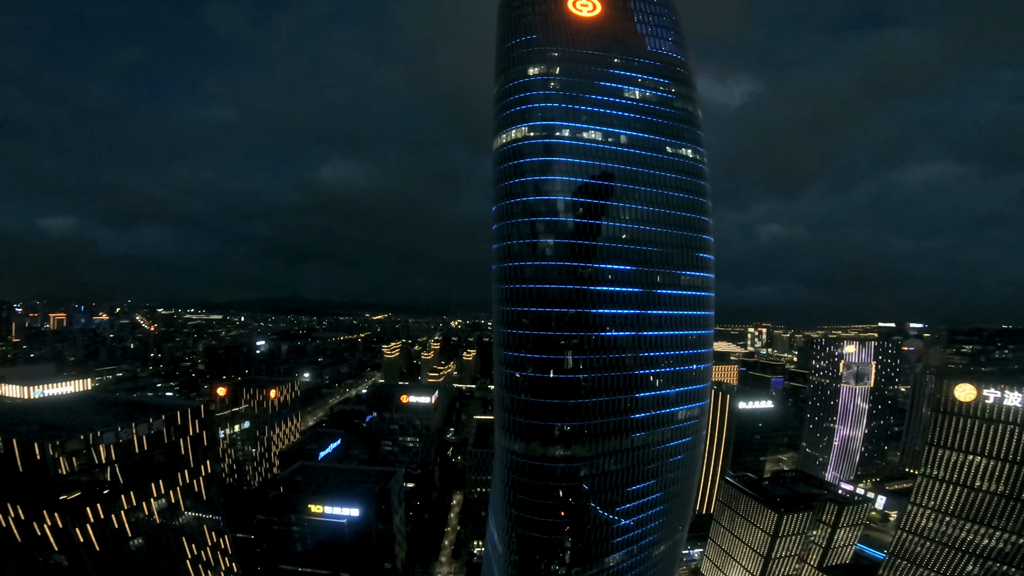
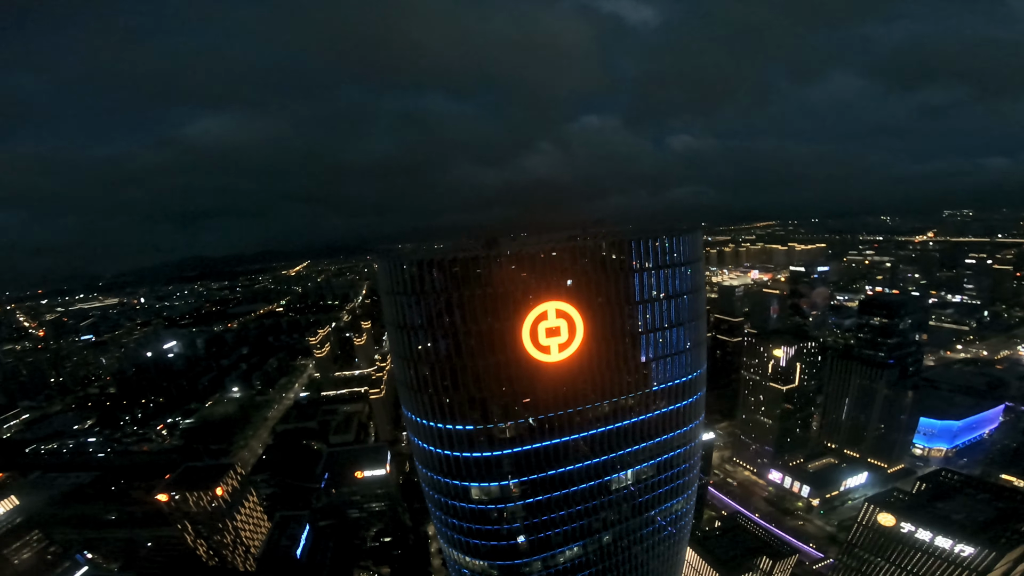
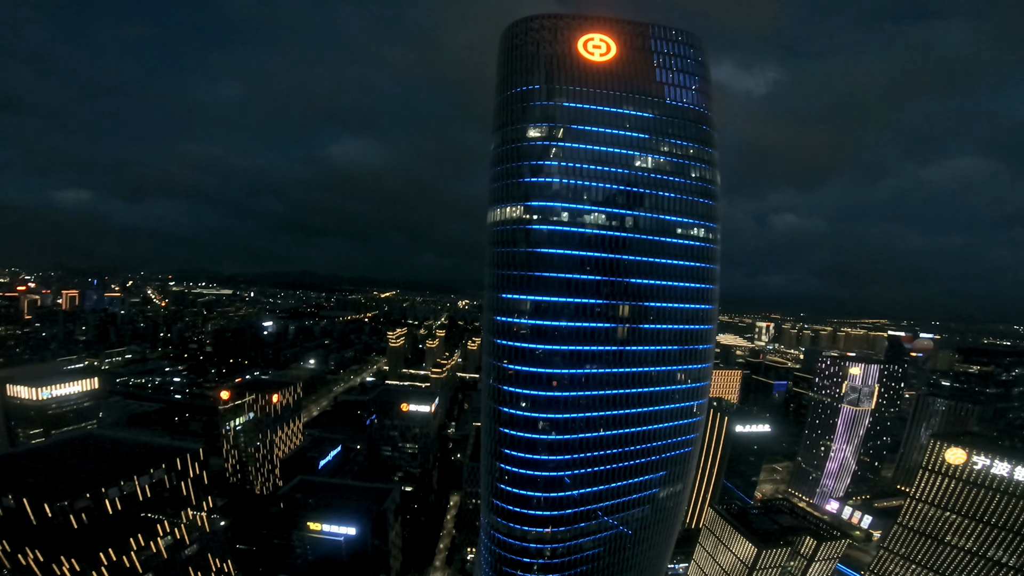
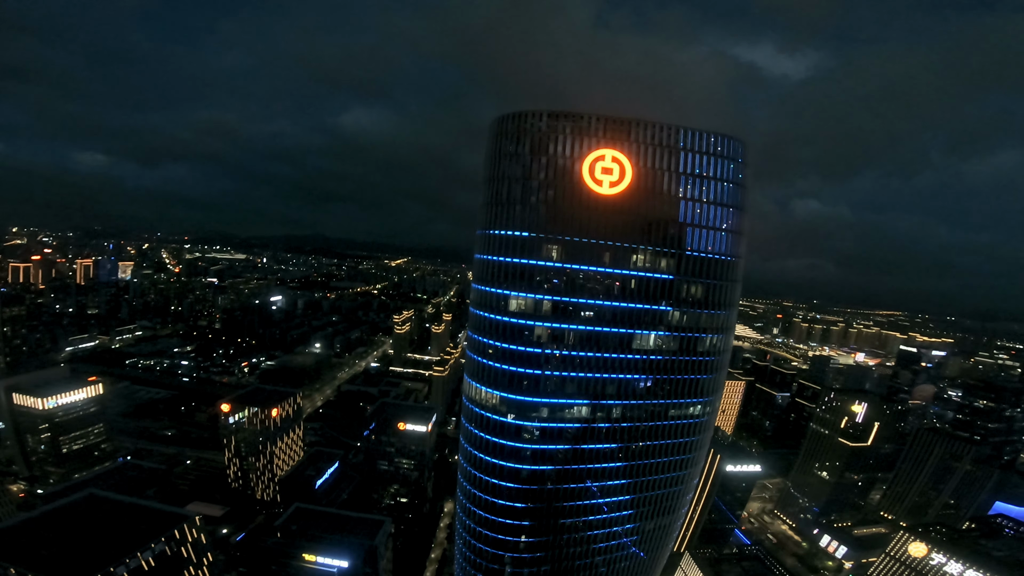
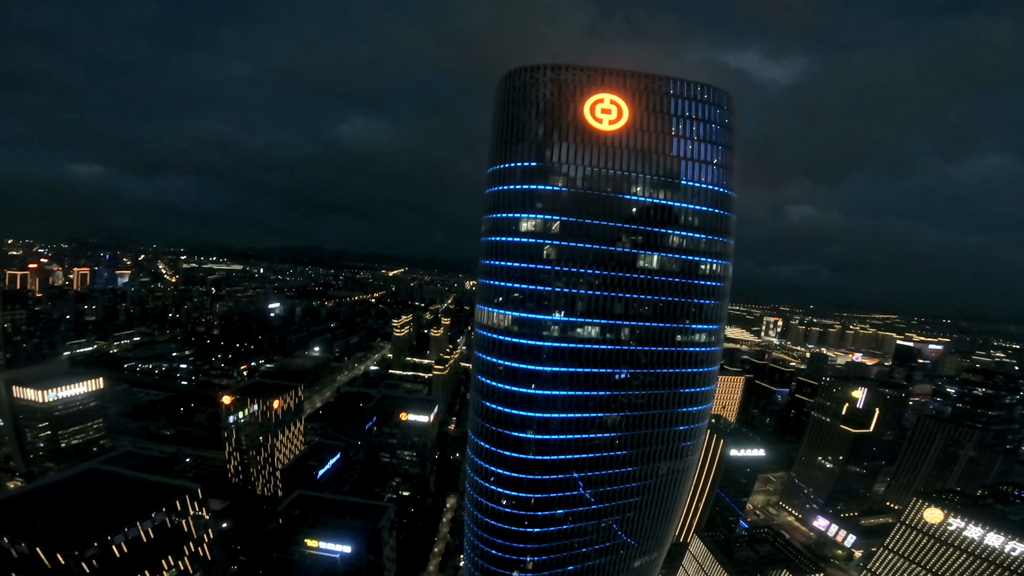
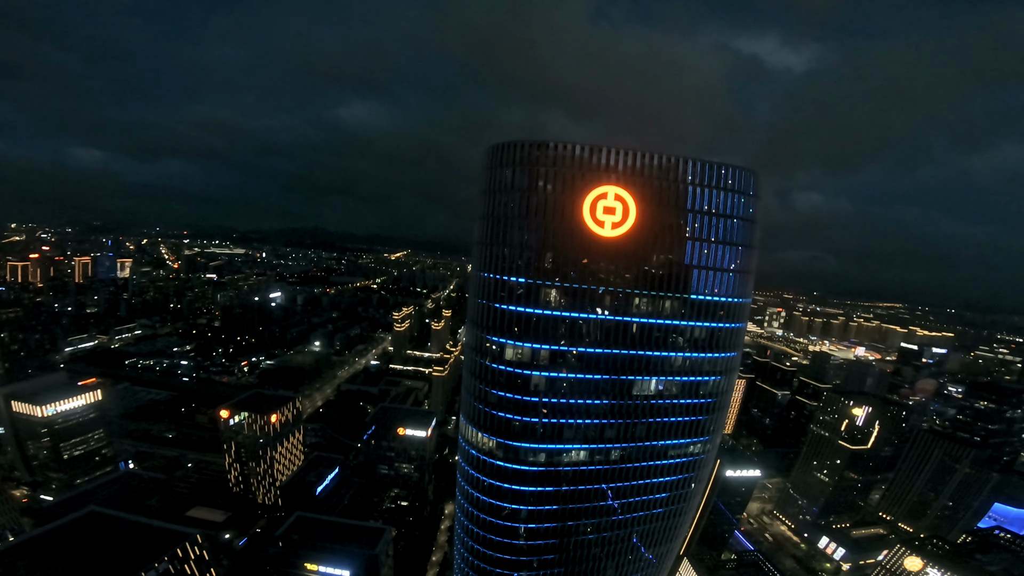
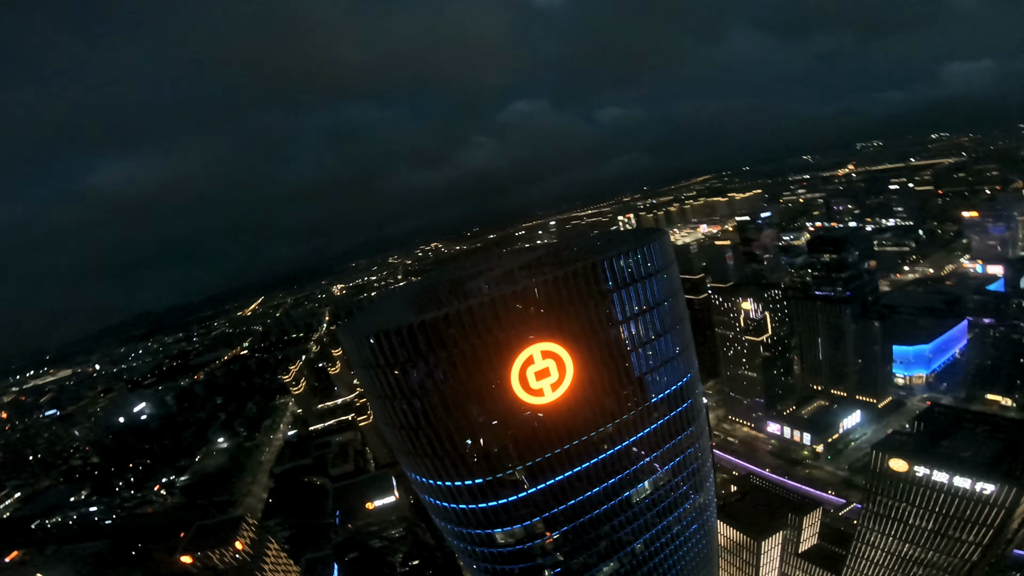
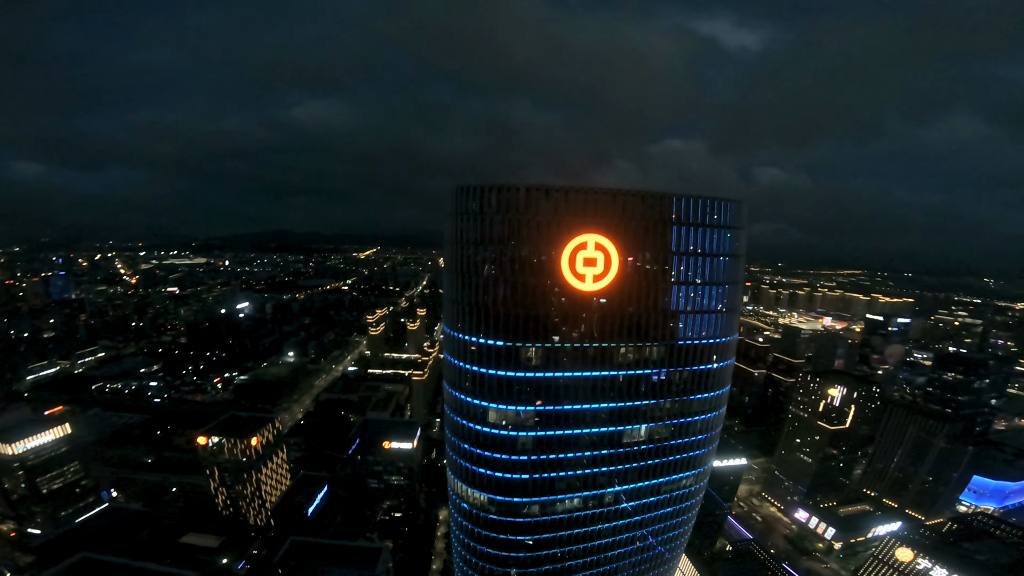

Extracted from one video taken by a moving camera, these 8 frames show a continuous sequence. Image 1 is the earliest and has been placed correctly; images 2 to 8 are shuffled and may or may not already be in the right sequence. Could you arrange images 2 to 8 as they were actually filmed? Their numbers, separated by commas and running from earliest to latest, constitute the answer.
3, 5, 4, 6, 8, 2, 7
